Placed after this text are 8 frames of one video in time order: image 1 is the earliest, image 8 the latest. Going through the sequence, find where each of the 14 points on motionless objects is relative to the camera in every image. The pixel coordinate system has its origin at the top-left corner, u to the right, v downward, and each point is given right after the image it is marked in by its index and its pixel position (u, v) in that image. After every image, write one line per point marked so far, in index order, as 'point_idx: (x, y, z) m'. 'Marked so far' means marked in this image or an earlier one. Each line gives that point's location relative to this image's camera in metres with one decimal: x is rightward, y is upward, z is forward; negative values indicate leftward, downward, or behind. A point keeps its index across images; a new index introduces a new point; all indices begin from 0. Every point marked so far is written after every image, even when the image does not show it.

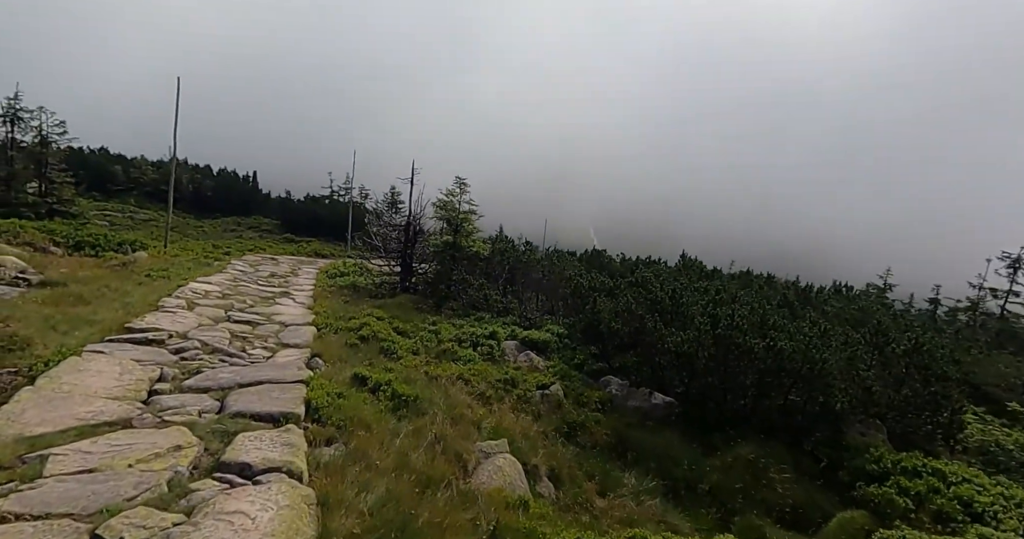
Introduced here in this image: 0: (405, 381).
0: (-1.1, -1.2, +6.0) m
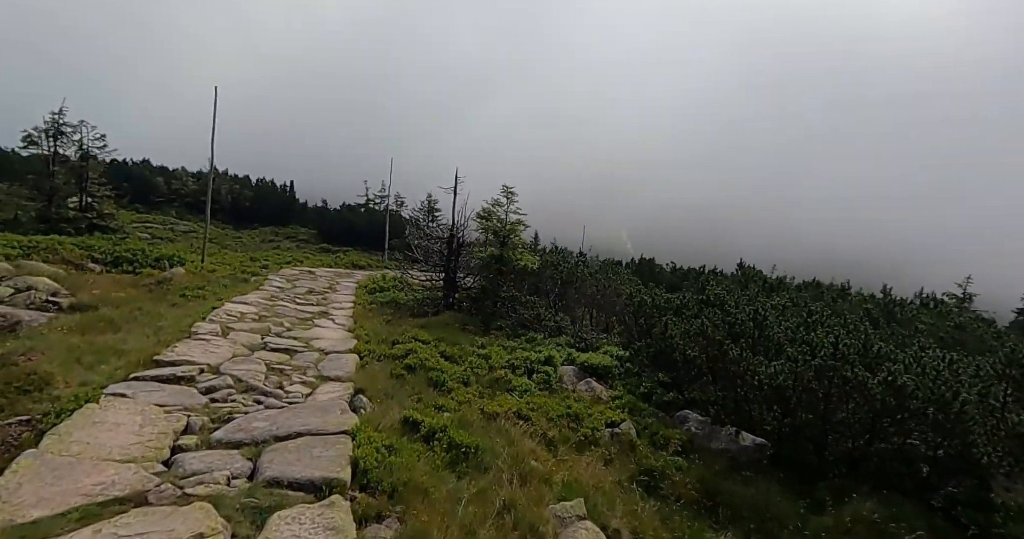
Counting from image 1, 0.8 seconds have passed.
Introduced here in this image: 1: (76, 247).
0: (-0.5, -1.4, +5.3) m
1: (-9.4, +0.5, +12.6) m
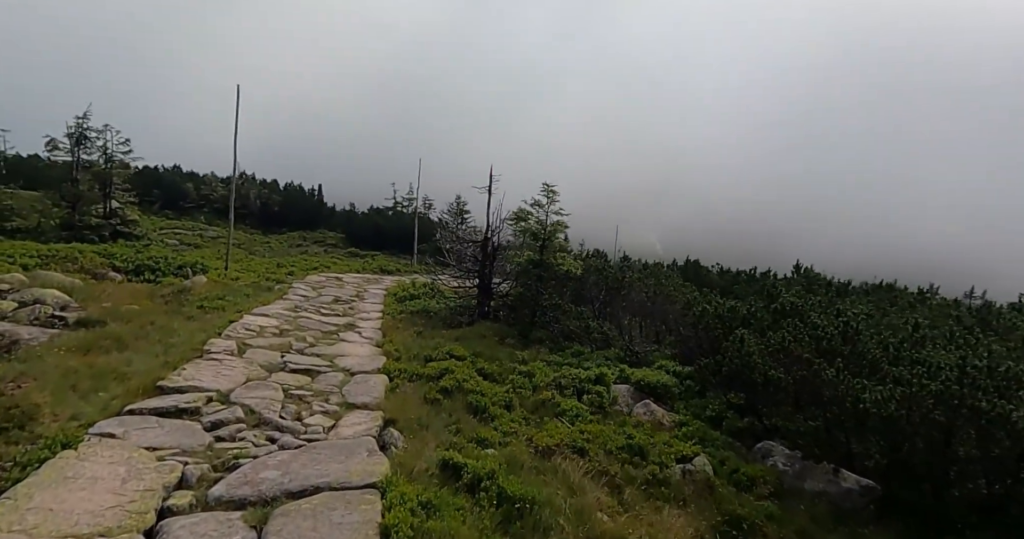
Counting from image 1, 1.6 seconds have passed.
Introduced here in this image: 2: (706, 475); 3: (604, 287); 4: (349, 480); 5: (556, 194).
0: (0.0, -1.5, +4.4) m
1: (-8.6, +0.3, +12.2) m
2: (+1.7, -1.8, +5.1) m
3: (+1.6, -0.3, +9.9) m
4: (-1.0, -1.3, +3.6) m
5: (+0.8, +1.3, +9.9) m
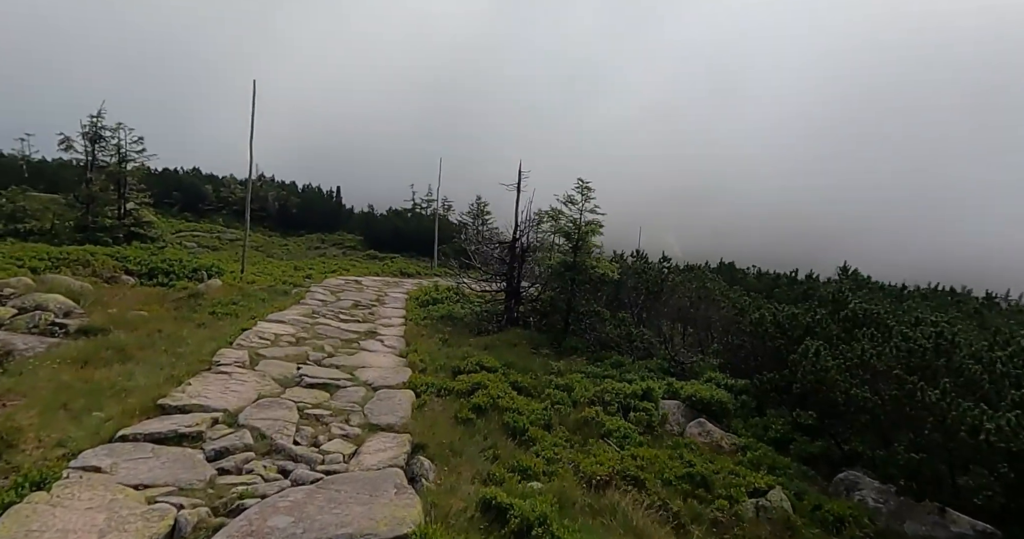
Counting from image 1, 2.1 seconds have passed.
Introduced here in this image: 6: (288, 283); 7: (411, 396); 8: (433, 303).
0: (+0.3, -1.5, +3.7) m
1: (-8.1, +0.2, +11.7) m
2: (+2.1, -1.8, +4.4) m
3: (+2.1, -0.3, +9.2) m
4: (-0.7, -1.3, +3.0) m
5: (+1.3, +1.3, +9.2) m
6: (-4.9, -0.3, +12.6) m
7: (-1.0, -1.2, +5.6) m
8: (-1.5, -0.6, +11.1) m
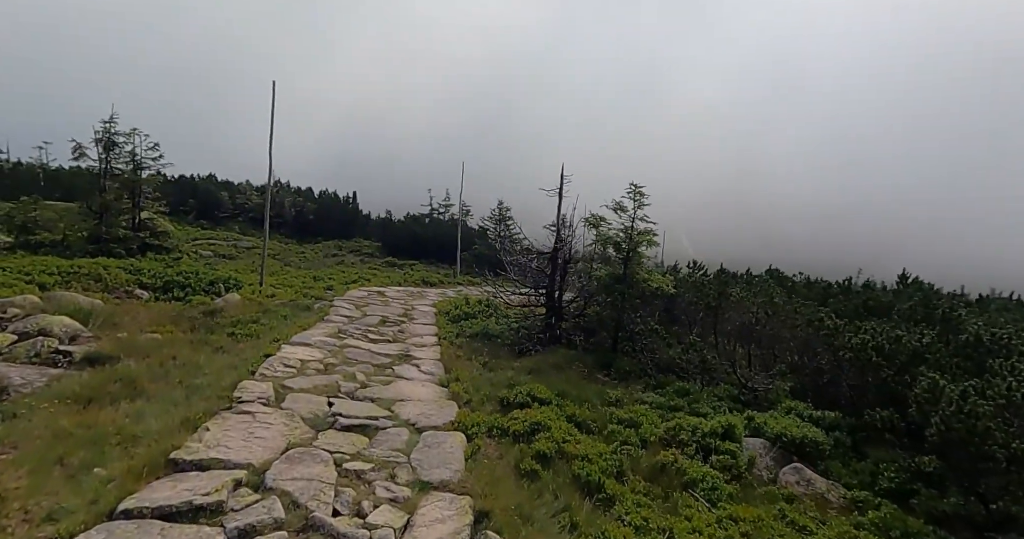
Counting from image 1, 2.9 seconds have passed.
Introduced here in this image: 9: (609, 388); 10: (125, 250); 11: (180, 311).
0: (+0.8, -1.7, +2.9) m
1: (-7.4, 0.0, +11.1) m
2: (+2.6, -2.0, +3.5) m
3: (+2.7, -0.5, +8.3) m
4: (-0.2, -1.5, +2.2) m
5: (+1.9, +1.1, +8.4) m
6: (-4.2, -0.5, +11.9) m
7: (-0.4, -1.4, +4.8) m
8: (-0.8, -0.9, +10.4) m
9: (+1.1, -1.4, +7.0) m
10: (-8.1, +0.4, +12.3) m
11: (-5.3, -0.7, +9.3) m
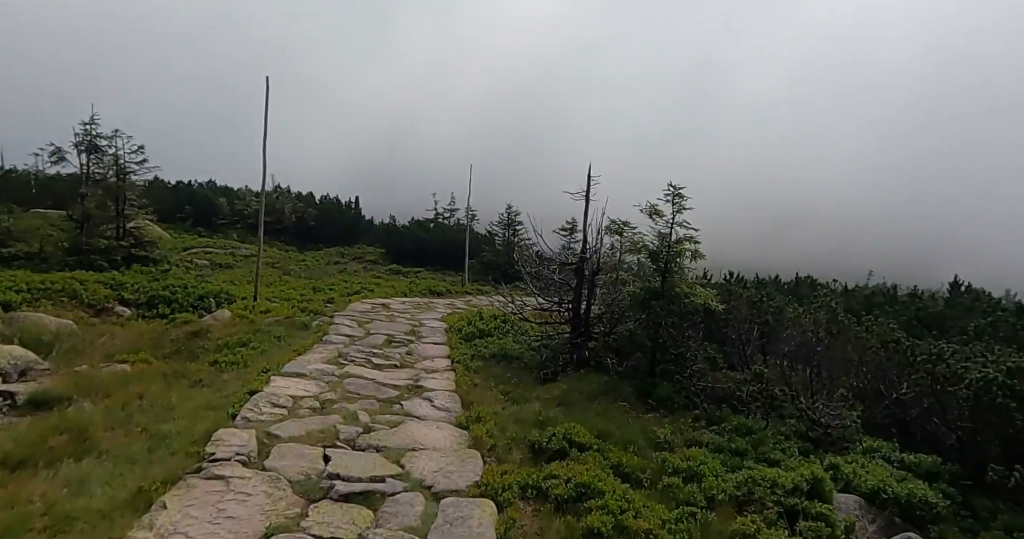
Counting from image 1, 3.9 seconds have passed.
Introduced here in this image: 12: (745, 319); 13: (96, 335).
0: (+1.1, -1.8, +1.9) m
1: (-7.1, -0.3, +10.1) m
2: (+2.9, -2.1, +2.5) m
3: (+3.0, -0.7, +7.3) m
4: (+0.1, -1.6, +1.2) m
5: (+2.2, +0.9, +7.4) m
6: (-3.8, -0.8, +10.9) m
7: (-0.1, -1.6, +3.8) m
8: (-0.5, -1.1, +9.3) m
9: (+1.4, -1.6, +5.9) m
10: (-7.8, +0.1, +11.3) m
11: (-5.0, -0.9, +8.3) m
12: (+2.9, -0.6, +7.3) m
13: (-5.6, -0.9, +7.8) m
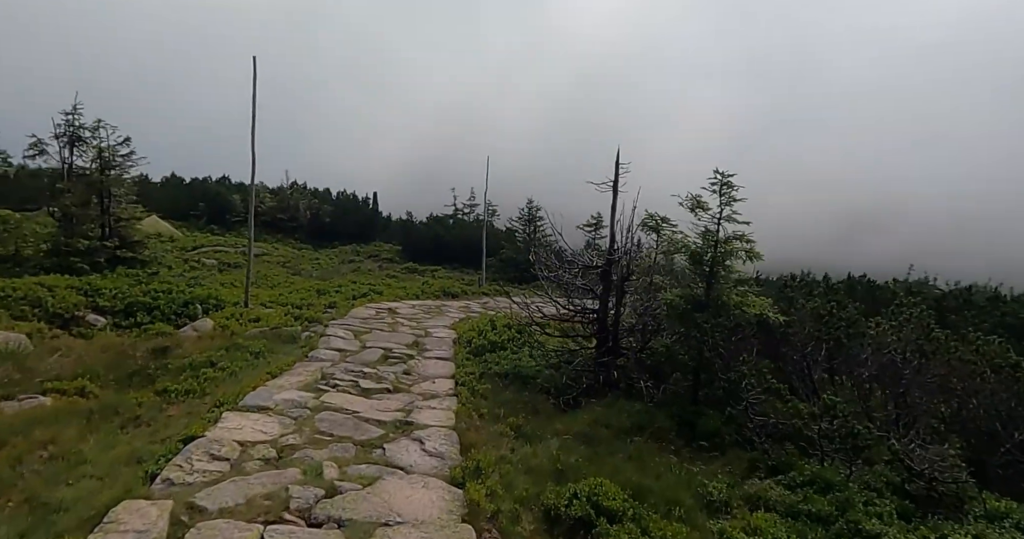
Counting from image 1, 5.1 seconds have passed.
0: (+1.0, -1.9, +0.6) m
1: (-6.8, -0.3, +9.2) m
2: (+2.8, -2.2, +1.2) m
3: (+3.1, -0.7, +5.9) m
4: (0.0, -1.8, -0.1) m
5: (+2.3, +0.9, +6.0) m
6: (-3.5, -0.8, +9.9) m
7: (-0.1, -1.7, +2.5) m
8: (-0.3, -1.1, +8.1) m
9: (+1.5, -1.6, +4.6) m
10: (-7.5, +0.1, +10.4) m
11: (-4.8, -1.0, +7.3) m
12: (+3.0, -0.7, +6.0) m
13: (-5.4, -0.9, +6.8) m
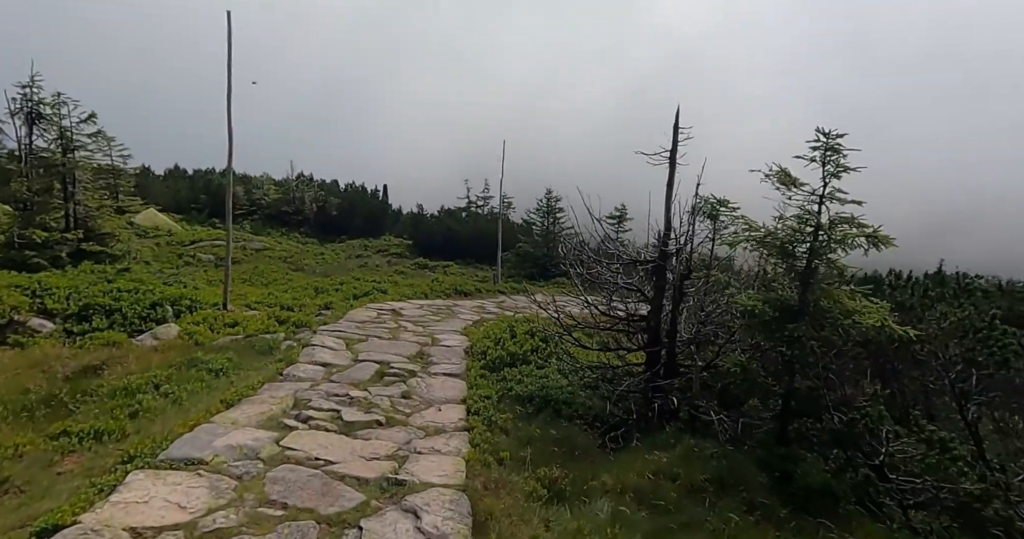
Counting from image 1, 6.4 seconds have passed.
0: (+1.1, -1.9, -0.9) m
1: (-6.5, -0.3, +7.8) m
2: (+2.9, -2.2, -0.4) m
3: (+3.4, -0.7, +4.3) m
4: (0.0, -1.8, -1.6) m
5: (+2.5, +0.9, +4.4) m
6: (-3.2, -0.7, +8.4) m
7: (0.0, -1.6, +1.0) m
8: (0.0, -1.1, +6.6) m
9: (+1.7, -1.6, +3.1) m
10: (-7.2, +0.2, +9.0) m
11: (-4.6, -0.9, +5.9) m
12: (+3.3, -0.7, +4.4) m
13: (-5.1, -0.9, +5.4) m
